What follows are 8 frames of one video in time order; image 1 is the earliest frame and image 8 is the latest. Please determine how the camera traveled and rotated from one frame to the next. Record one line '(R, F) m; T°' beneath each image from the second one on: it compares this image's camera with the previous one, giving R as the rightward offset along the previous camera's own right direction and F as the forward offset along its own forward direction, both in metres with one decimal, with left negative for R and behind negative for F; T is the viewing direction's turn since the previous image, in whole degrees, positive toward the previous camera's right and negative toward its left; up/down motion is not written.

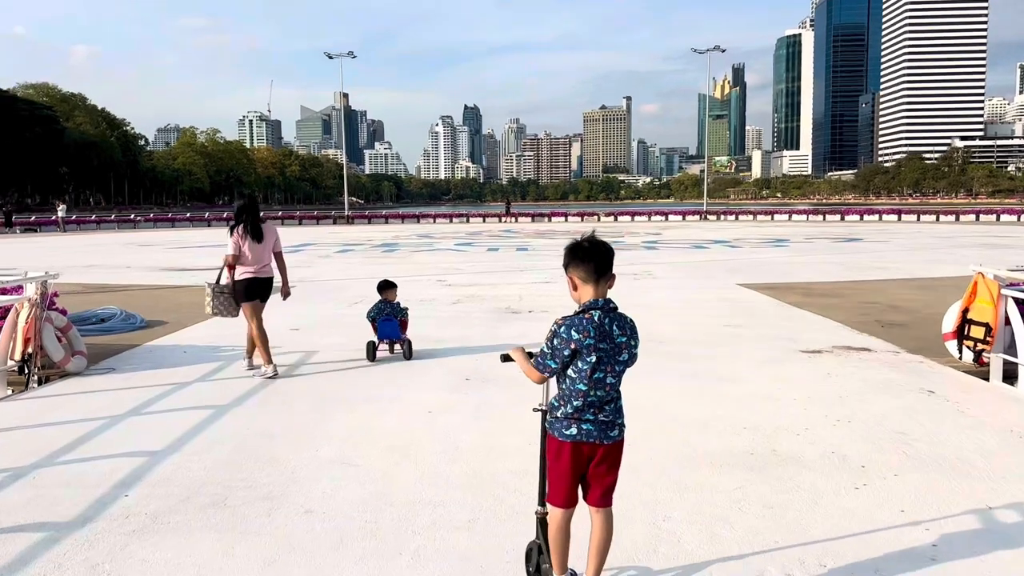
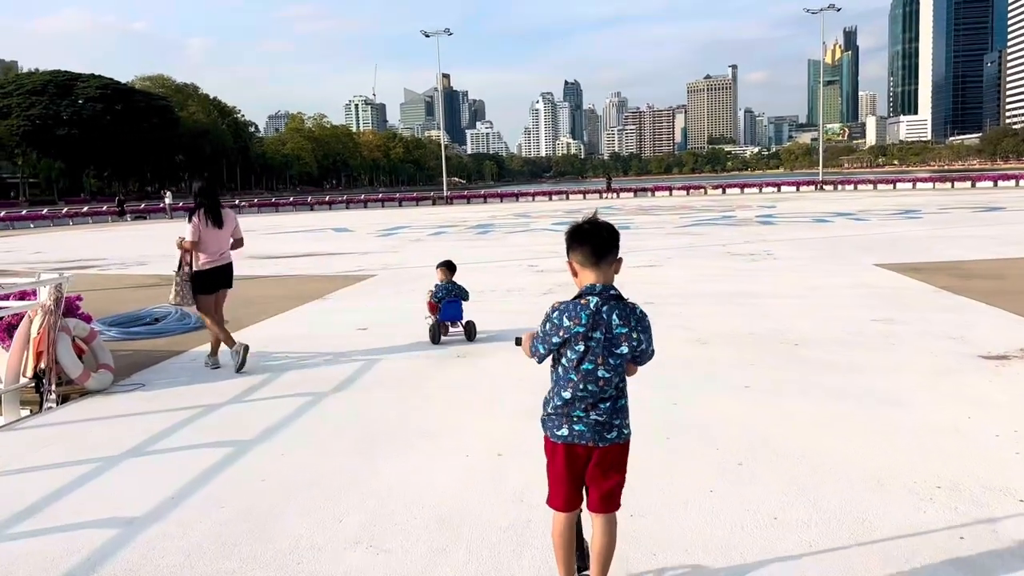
(0.0, +1.5) m; -7°
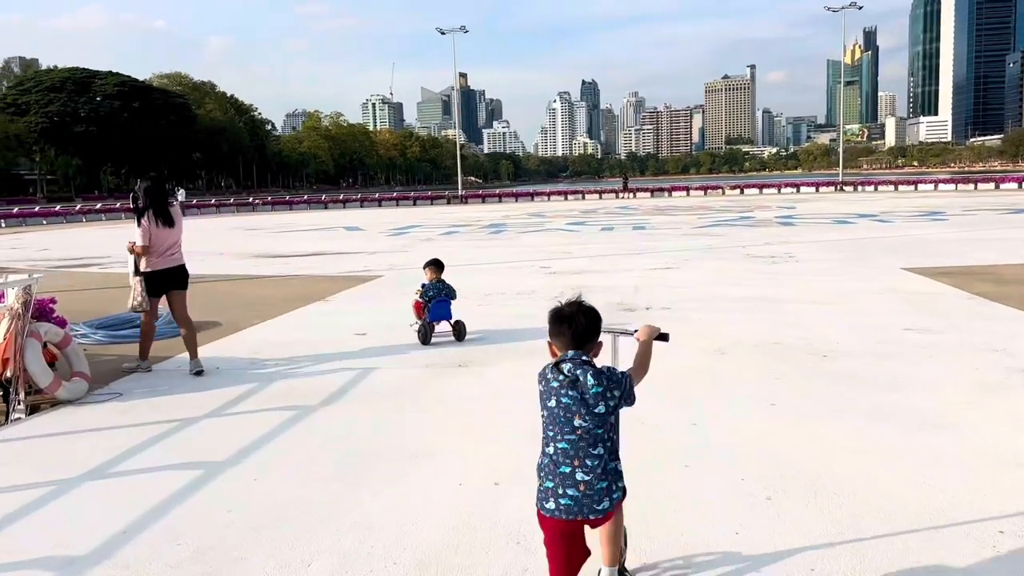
(+0.1, +0.5) m; -1°
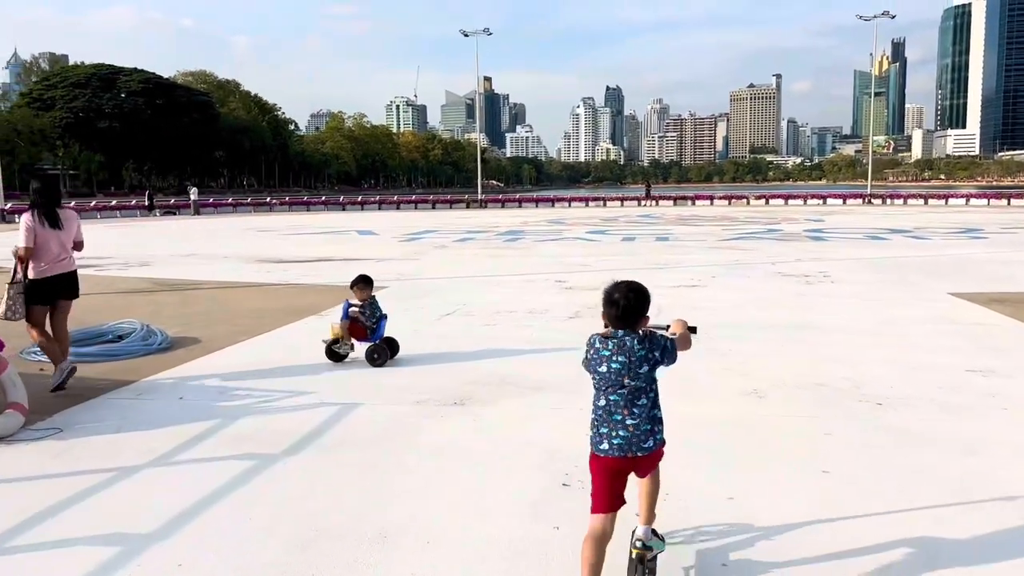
(+0.1, +0.9) m; -1°
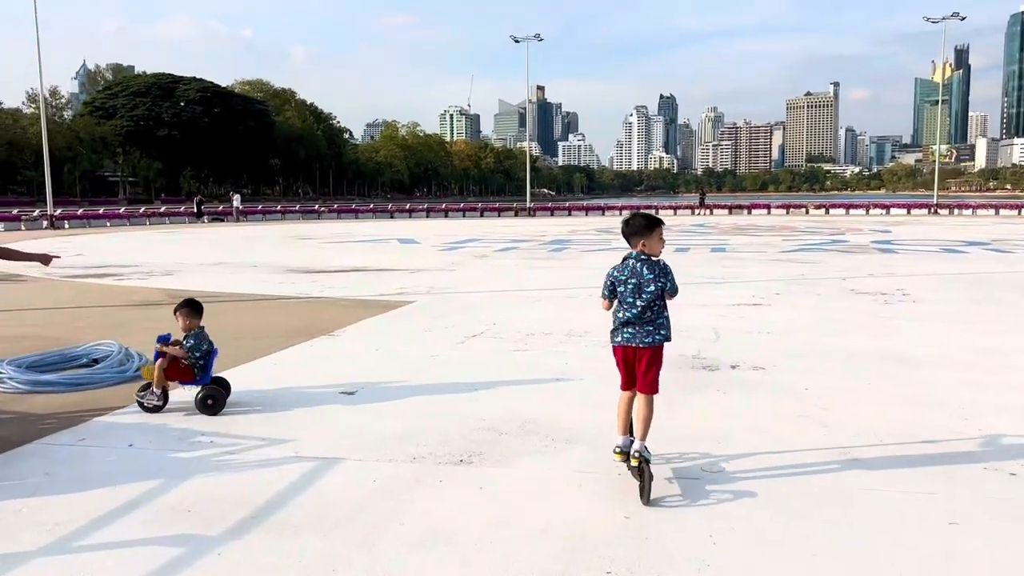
(+0.1, +1.2) m; -3°
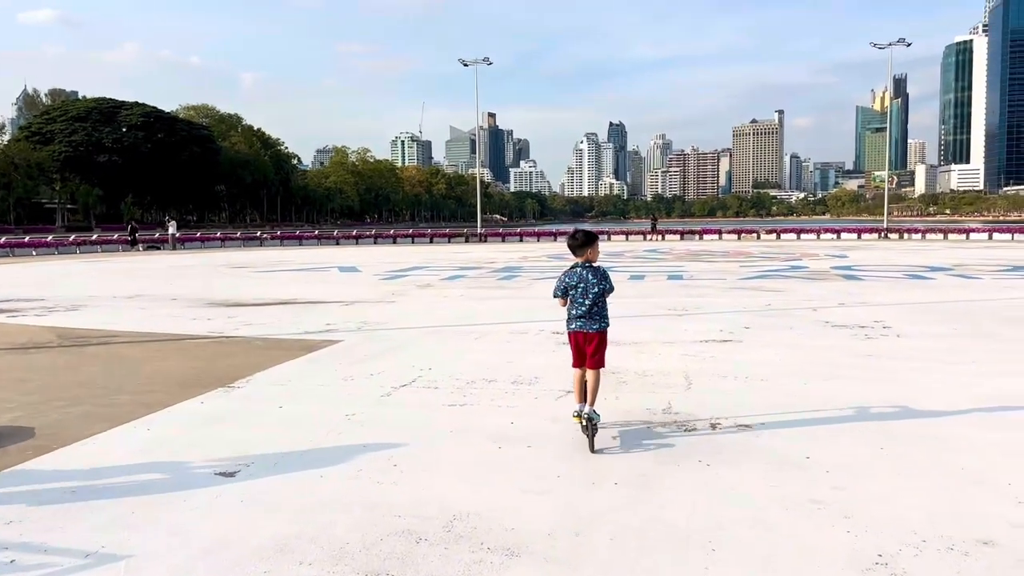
(+0.1, +1.3) m; +3°
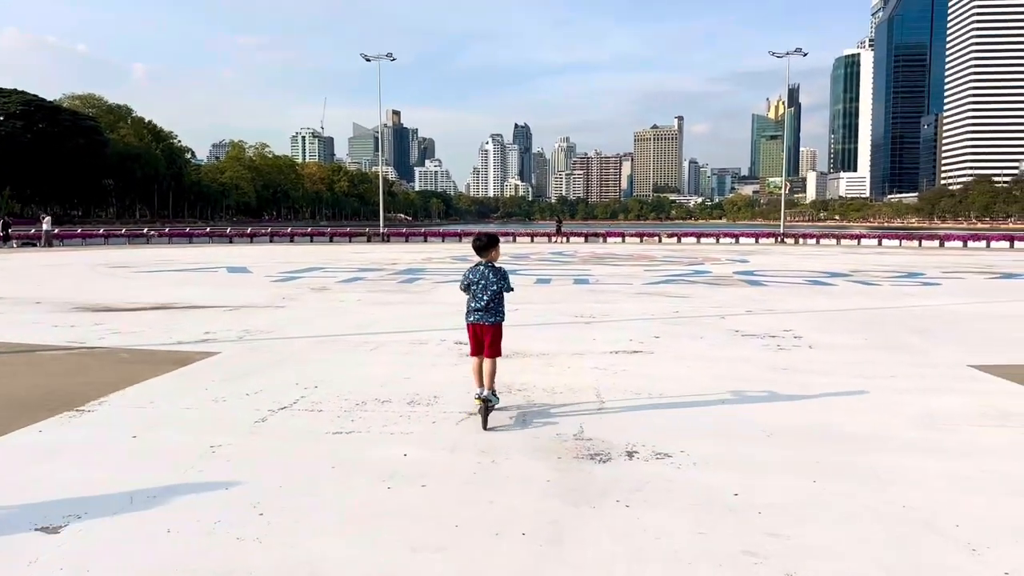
(+0.1, +0.7) m; +6°
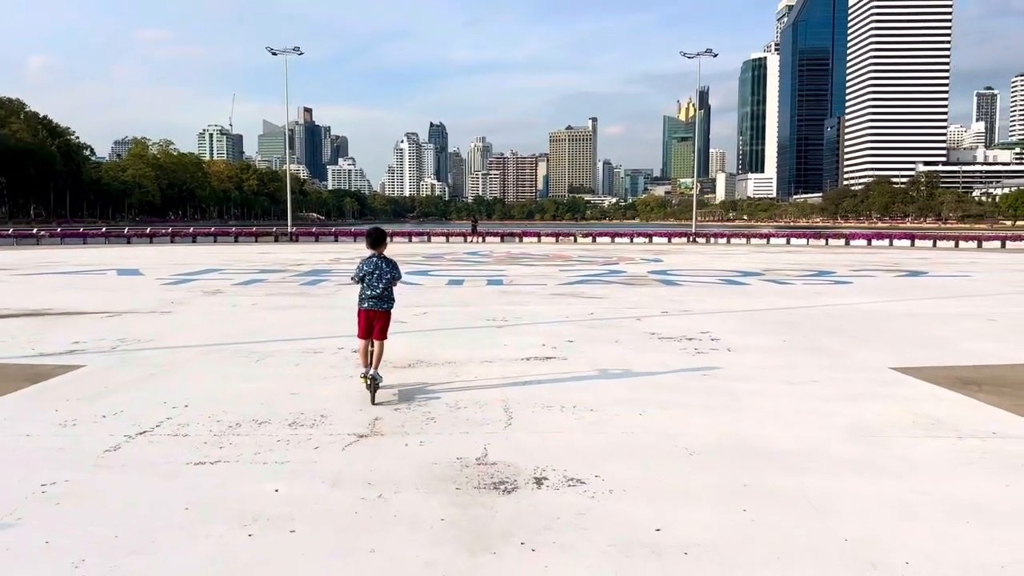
(+0.1, +0.7) m; +5°
